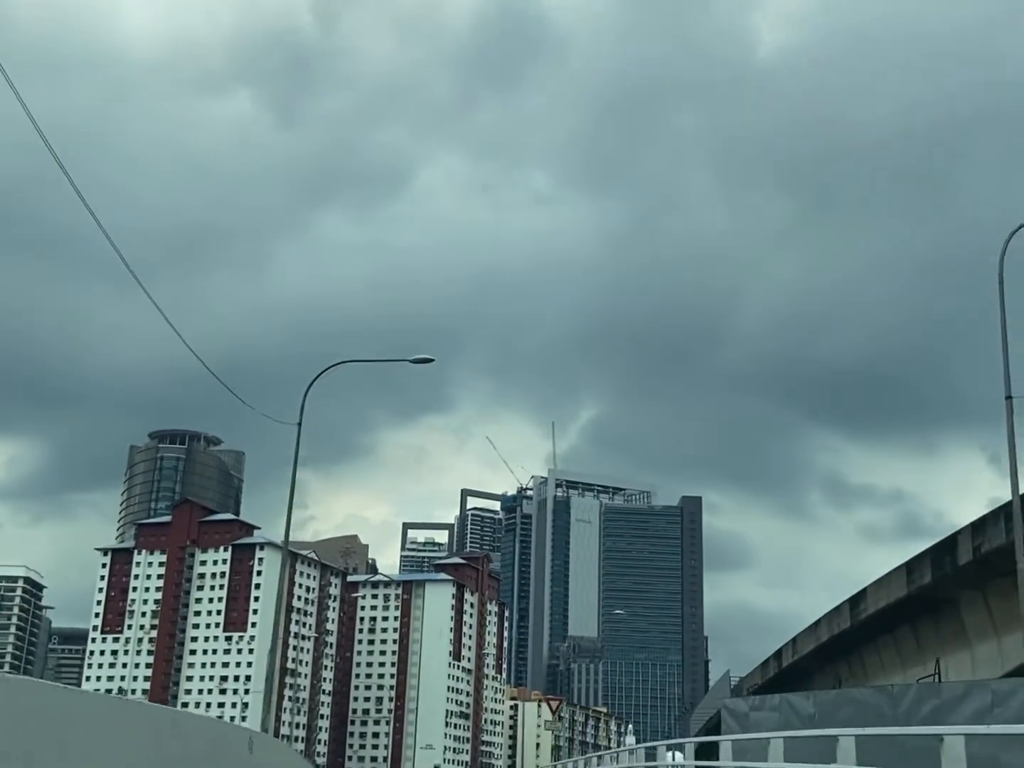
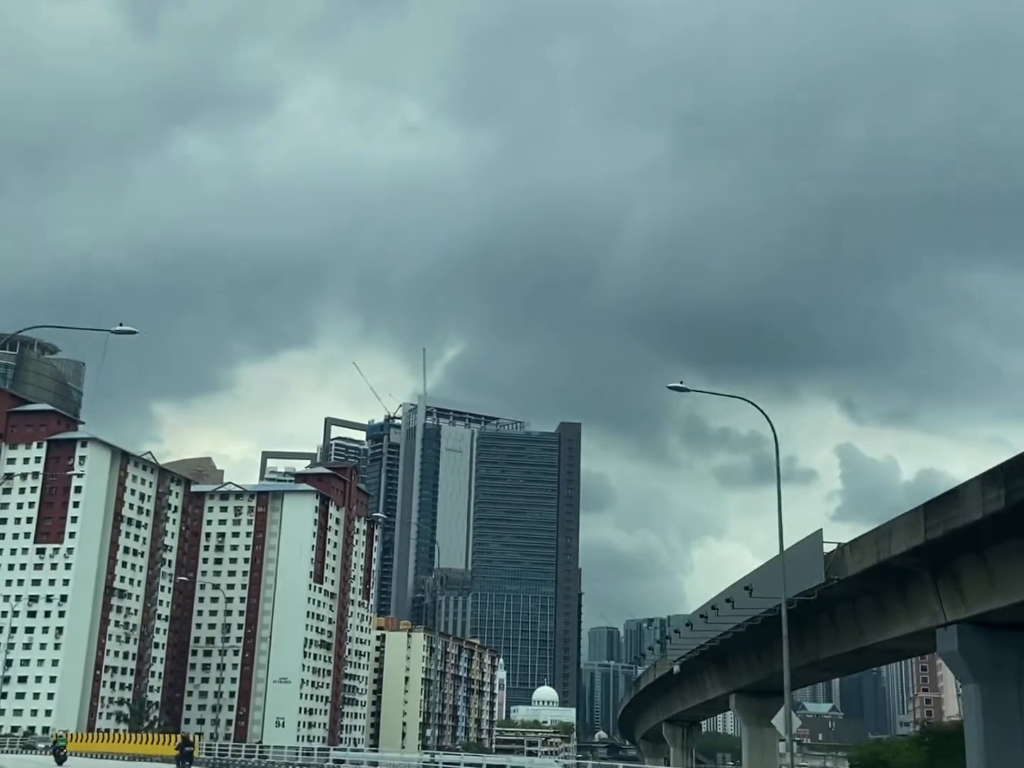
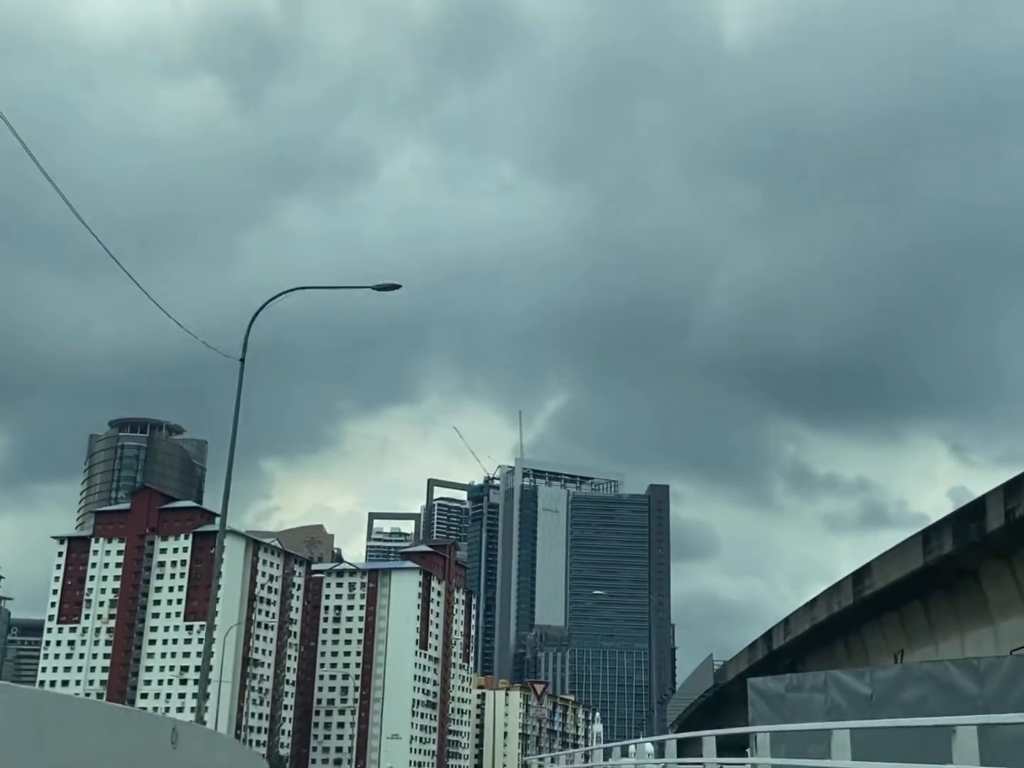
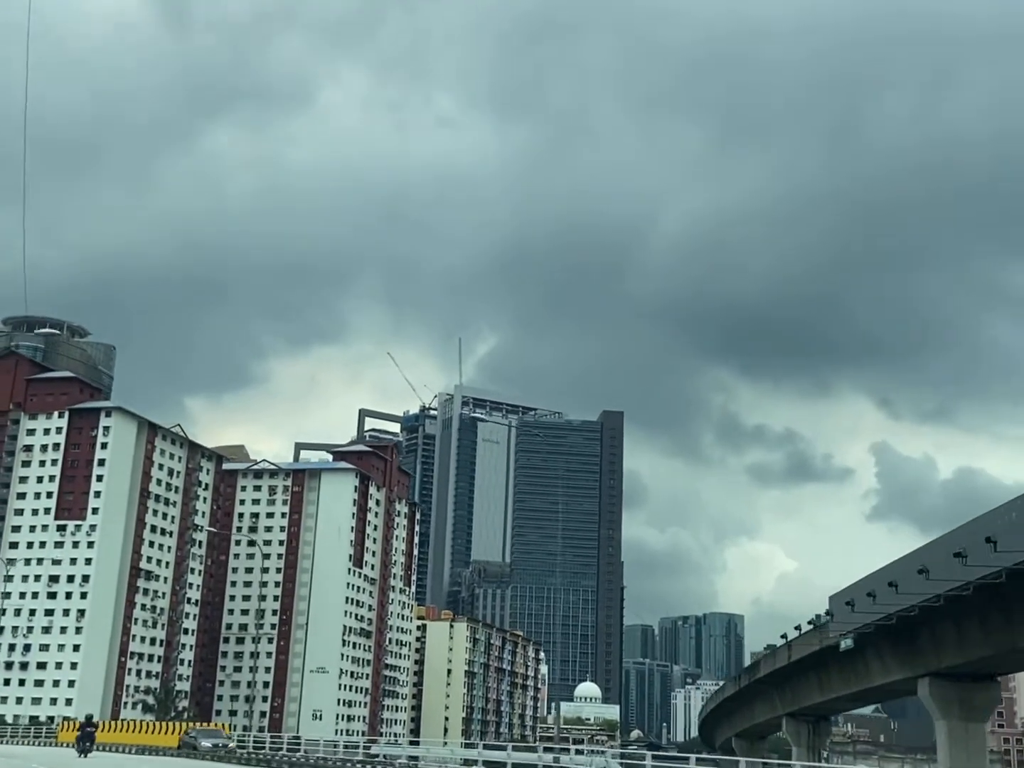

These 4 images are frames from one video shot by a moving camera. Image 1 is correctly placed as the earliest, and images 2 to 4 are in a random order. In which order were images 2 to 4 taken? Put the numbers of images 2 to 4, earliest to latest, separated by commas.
3, 2, 4
